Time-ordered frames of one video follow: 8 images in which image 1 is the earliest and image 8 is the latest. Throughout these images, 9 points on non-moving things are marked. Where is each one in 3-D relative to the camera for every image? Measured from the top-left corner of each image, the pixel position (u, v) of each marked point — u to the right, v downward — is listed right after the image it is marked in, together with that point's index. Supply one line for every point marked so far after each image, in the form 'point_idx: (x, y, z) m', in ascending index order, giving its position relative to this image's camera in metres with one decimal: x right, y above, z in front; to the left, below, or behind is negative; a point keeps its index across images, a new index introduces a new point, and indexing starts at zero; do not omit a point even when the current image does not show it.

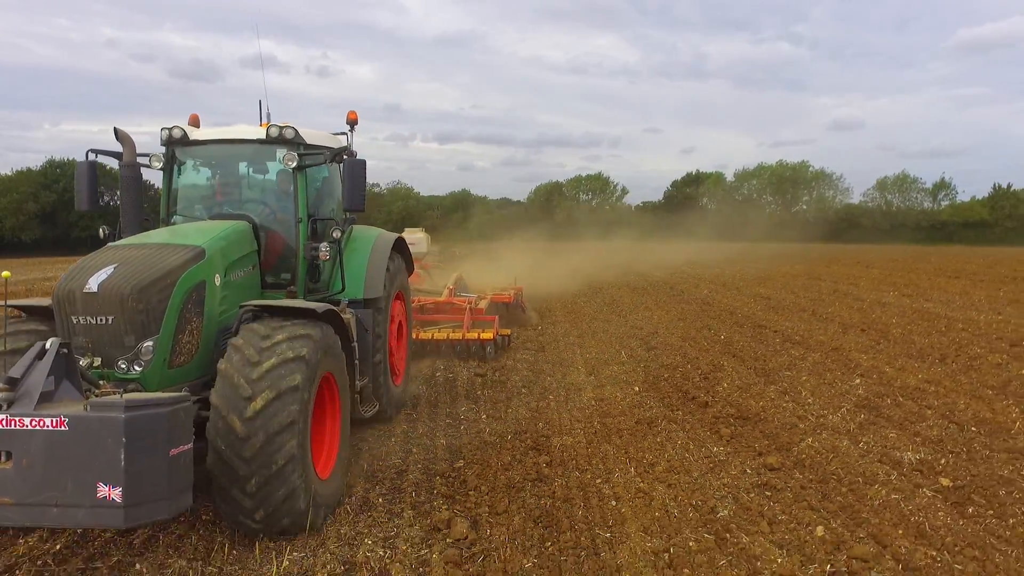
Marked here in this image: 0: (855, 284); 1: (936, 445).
0: (+10.3, +0.1, +17.9) m
1: (+3.5, -1.3, +5.1) m
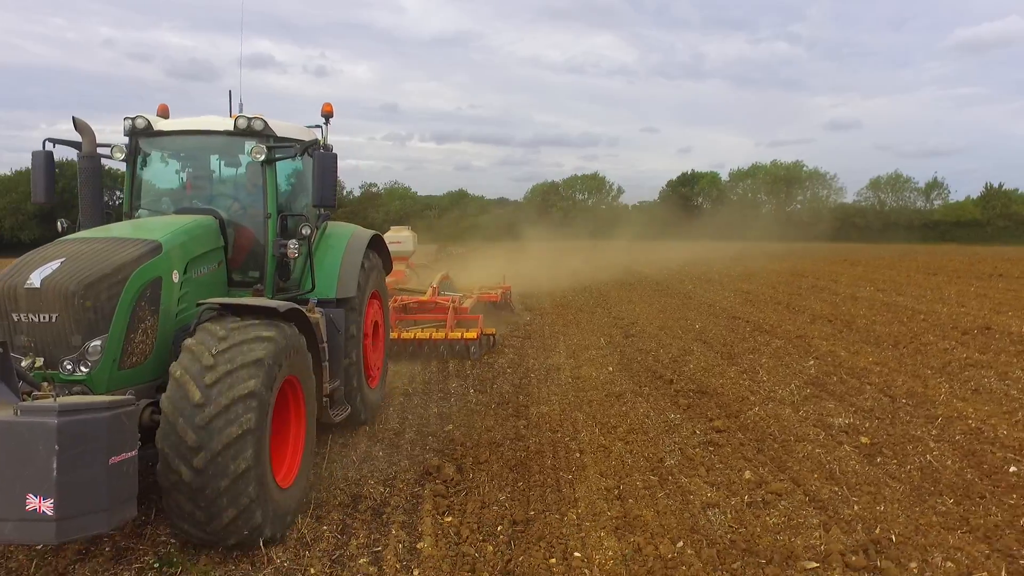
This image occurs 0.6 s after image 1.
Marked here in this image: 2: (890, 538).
0: (+10.2, +0.2, +18.6) m
1: (+3.4, -1.2, +5.9) m
2: (+2.2, -1.4, +3.4) m
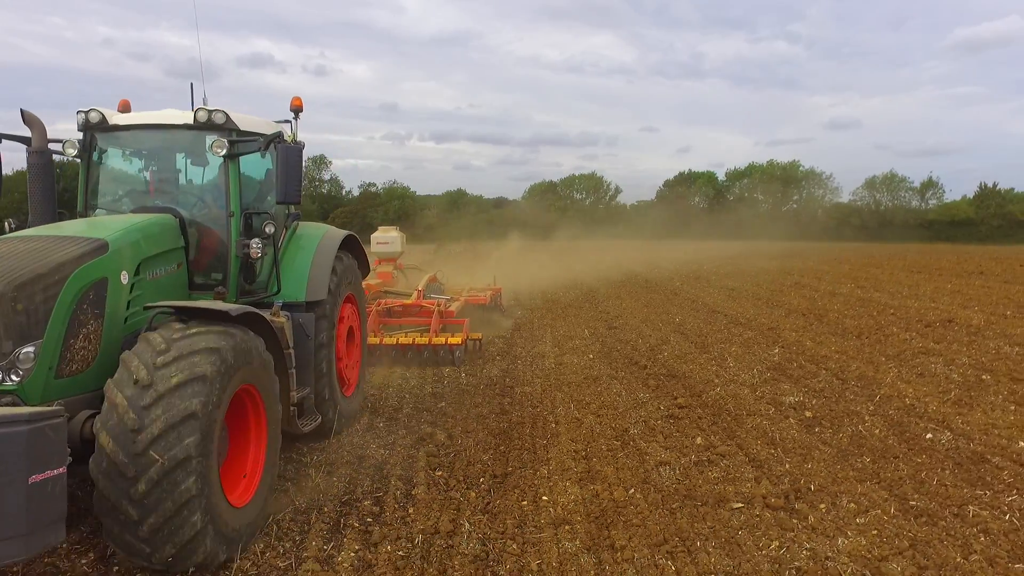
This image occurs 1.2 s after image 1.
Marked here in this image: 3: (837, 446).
0: (+10.0, +0.3, +19.3) m
1: (+3.2, -1.1, +6.6) m
2: (+2.0, -1.4, +4.1) m
3: (+2.6, -1.2, +5.1) m
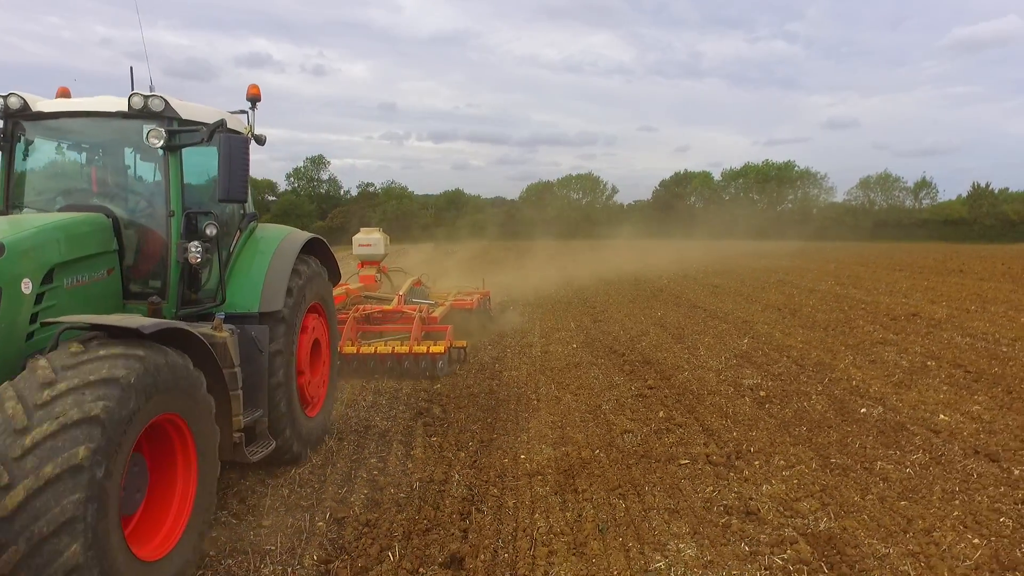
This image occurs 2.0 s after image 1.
0: (+9.8, +0.4, +20.1) m
1: (+3.1, -1.0, +7.3) m
2: (+1.9, -1.3, +4.8) m
3: (+2.5, -1.2, +5.9) m
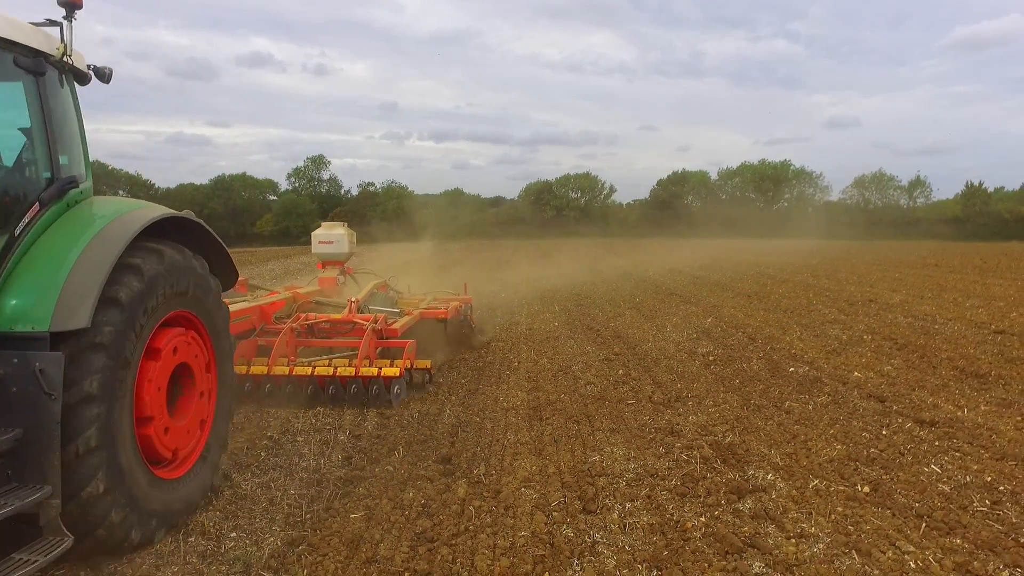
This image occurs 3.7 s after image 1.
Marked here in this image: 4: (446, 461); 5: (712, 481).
0: (+9.7, +0.6, +21.2) m
1: (+2.9, -0.8, +8.4) m
2: (+1.7, -1.1, +5.9) m
3: (+2.3, -0.9, +7.0) m
4: (-0.5, -1.3, +4.5) m
5: (+1.3, -1.2, +4.0) m
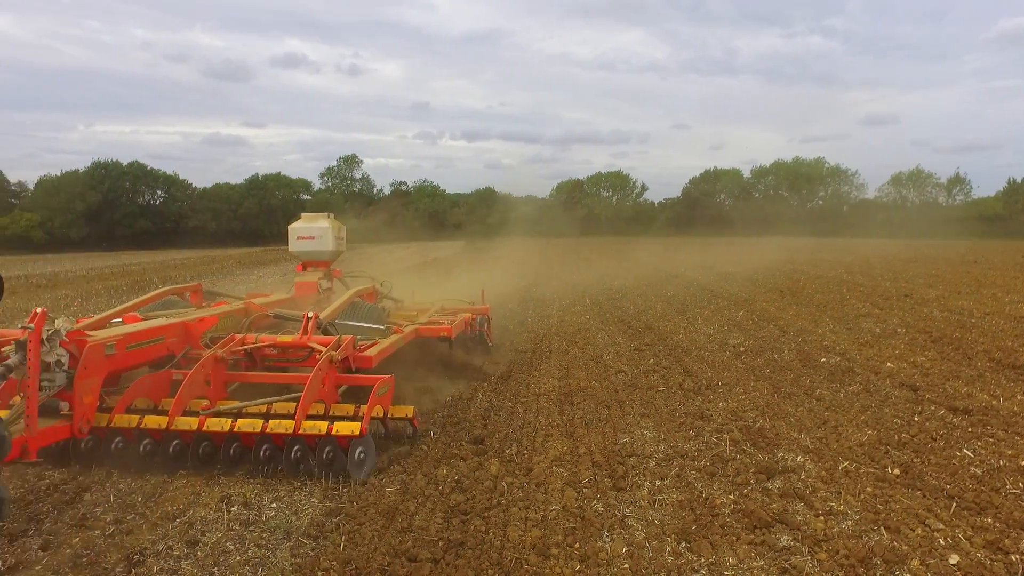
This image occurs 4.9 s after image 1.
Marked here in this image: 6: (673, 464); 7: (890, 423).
0: (+10.6, +0.7, +20.8) m
1: (+3.3, -0.7, +8.4) m
2: (+2.0, -0.9, +6.0) m
3: (+2.7, -0.8, +7.0) m
4: (-0.3, -1.2, +4.6) m
5: (+1.5, -1.1, +4.0) m
6: (+1.1, -1.2, +4.0) m
7: (+2.9, -1.0, +4.7) m
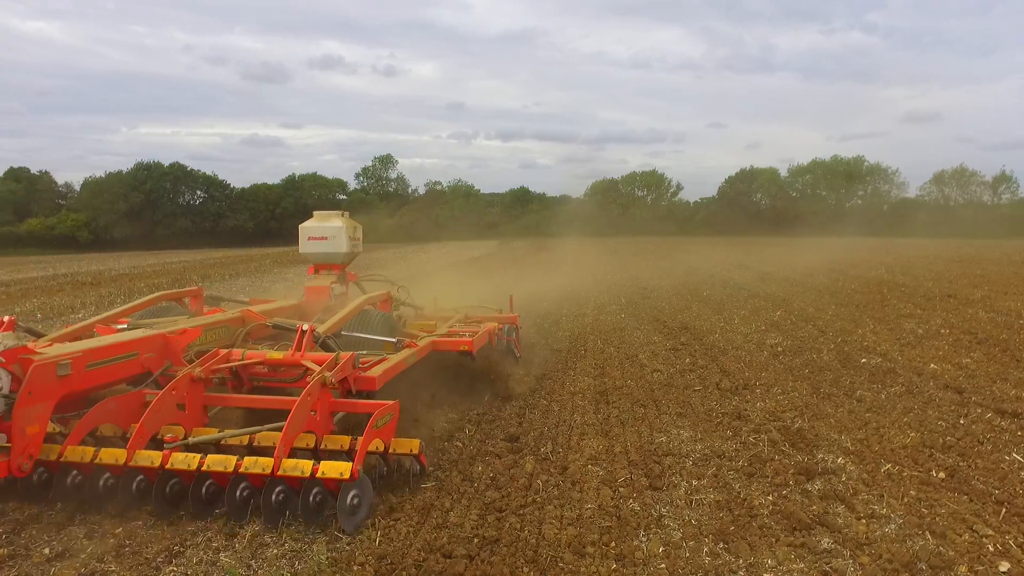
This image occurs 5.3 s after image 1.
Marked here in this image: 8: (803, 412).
0: (+11.7, +0.7, +20.3) m
1: (+3.8, -0.7, +8.2) m
2: (+2.3, -0.9, +5.9) m
3: (+3.0, -0.8, +6.9) m
4: (0.0, -1.1, +4.7) m
5: (+1.7, -1.1, +4.0) m
6: (+1.3, -1.2, +4.0) m
7: (+3.2, -1.0, +4.6) m
8: (+2.4, -1.0, +5.0) m
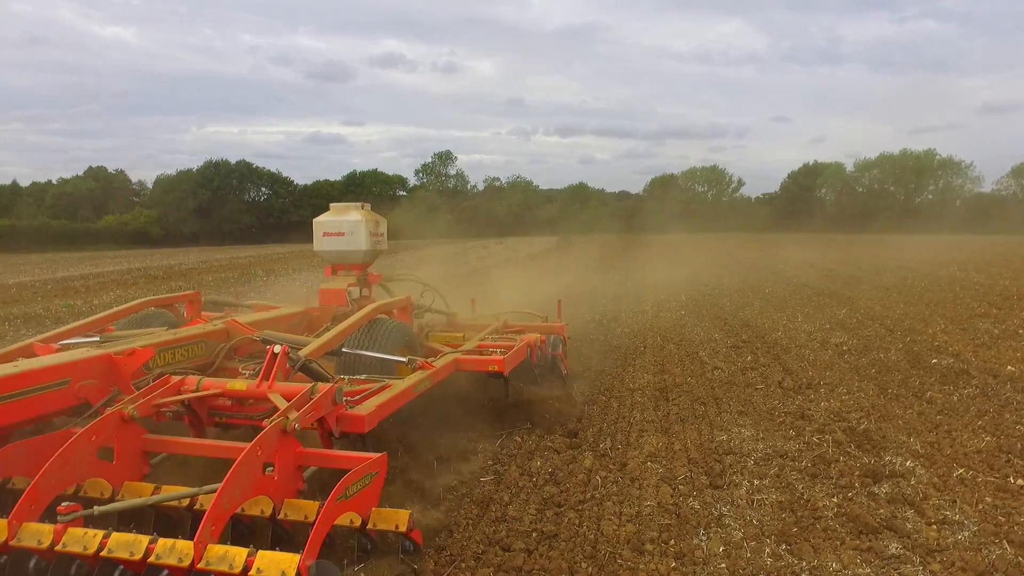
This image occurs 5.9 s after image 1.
0: (+13.4, +0.7, +19.3) m
1: (+4.5, -0.7, +8.0) m
2: (+2.9, -0.9, +5.8) m
3: (+3.7, -0.8, +6.7) m
4: (+0.5, -1.1, +4.7) m
5: (+2.1, -1.1, +3.9) m
6: (+1.7, -1.1, +4.0) m
7: (+3.6, -1.0, +4.4) m
8: (+2.8, -1.0, +4.9) m
